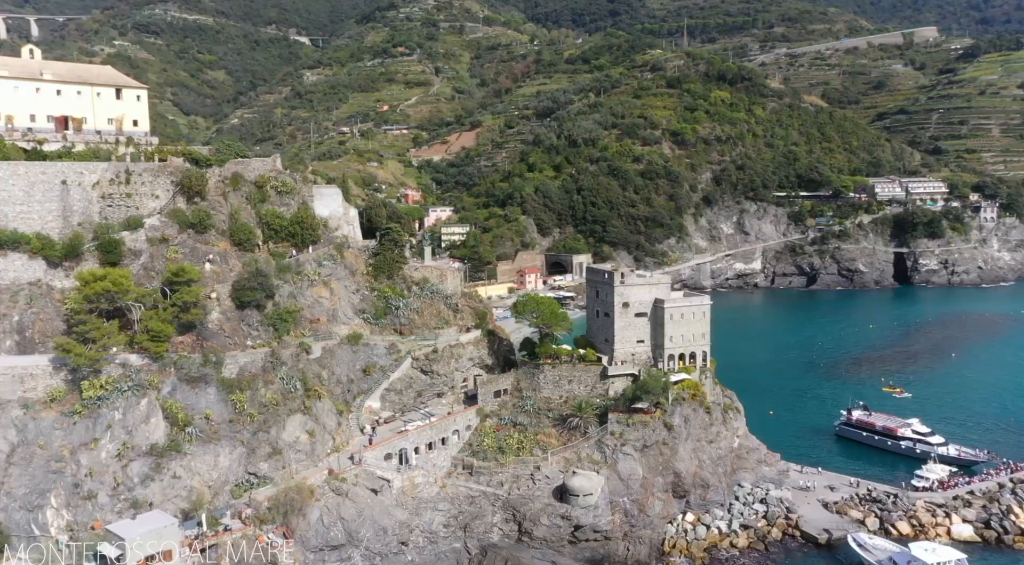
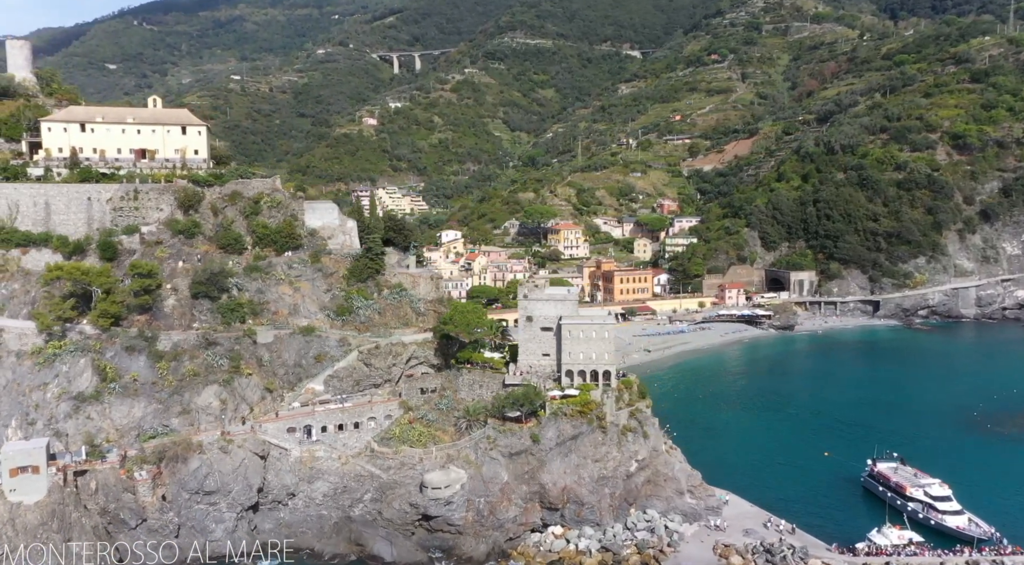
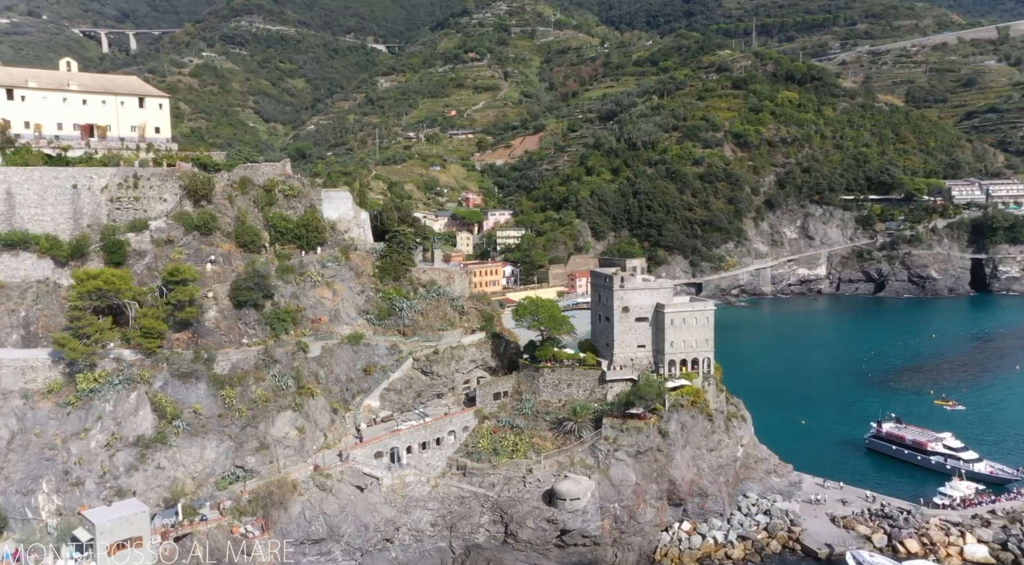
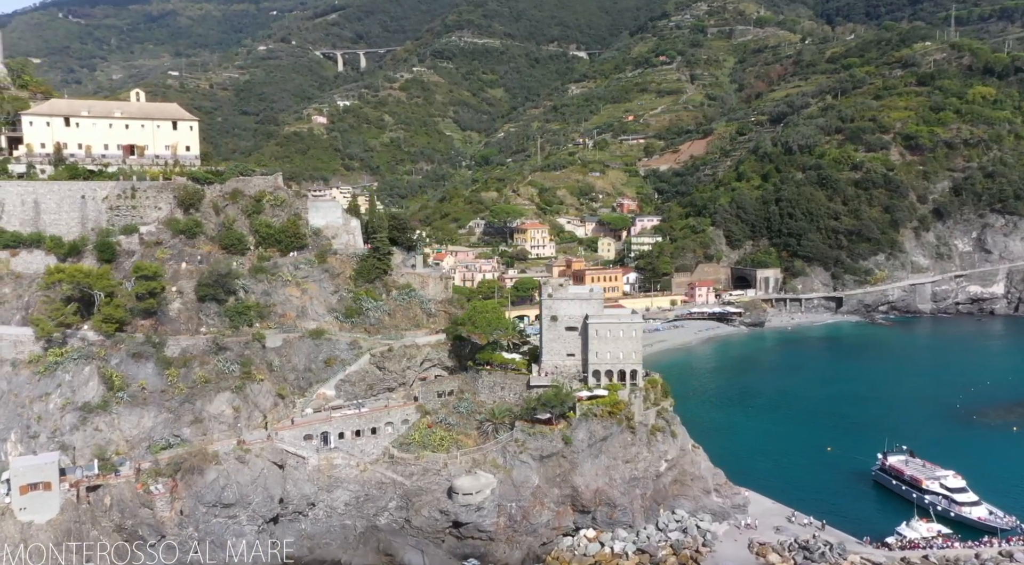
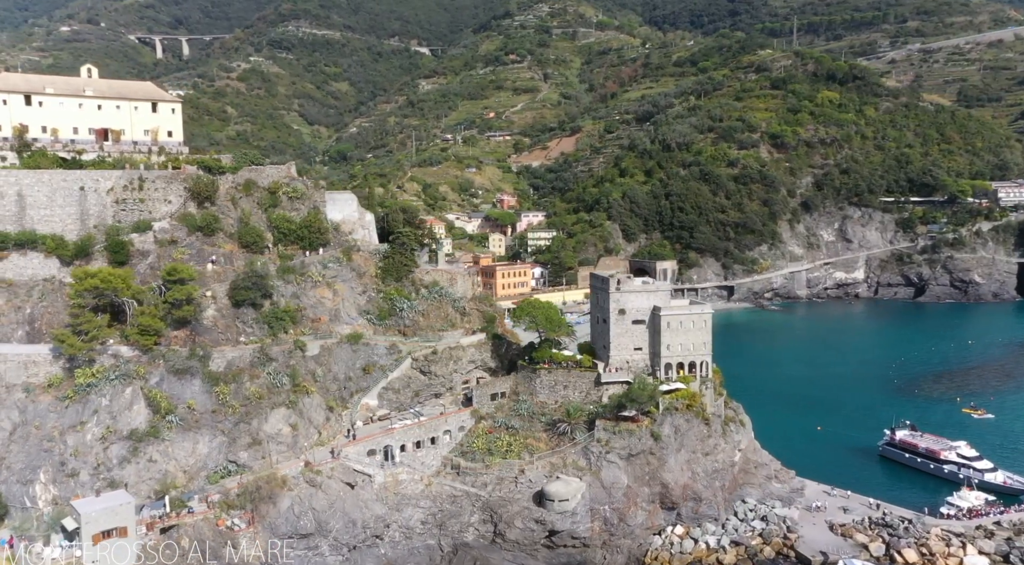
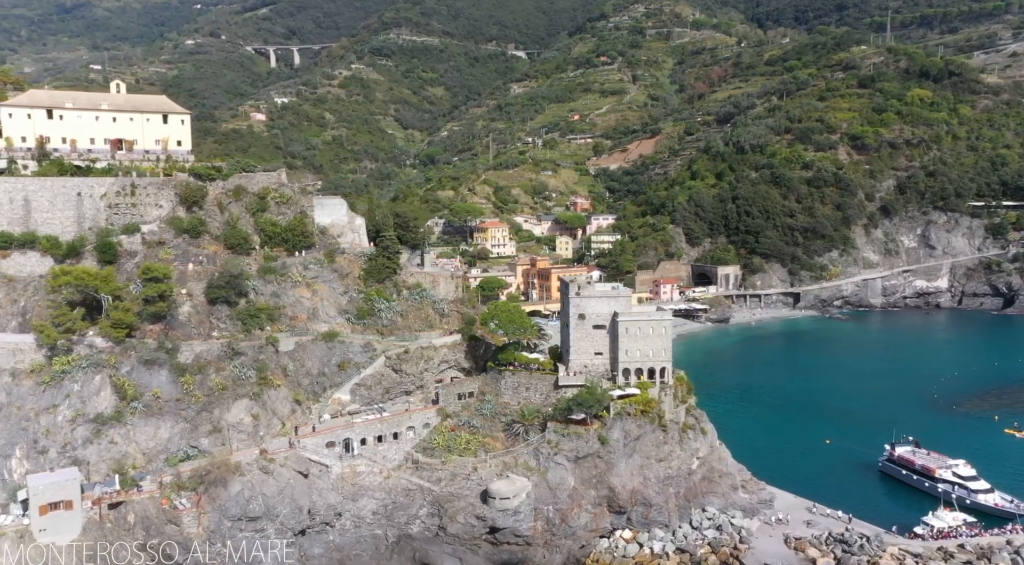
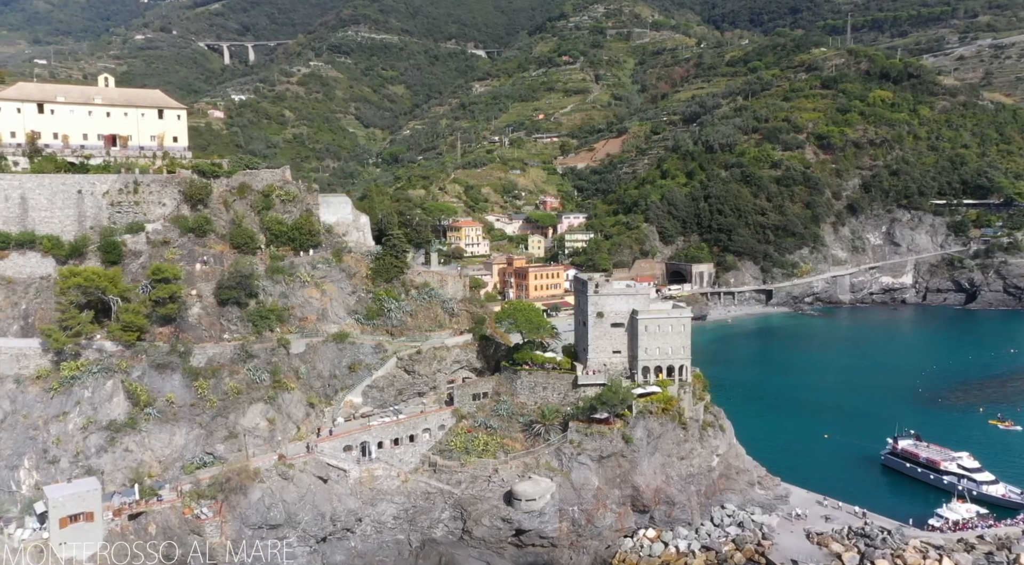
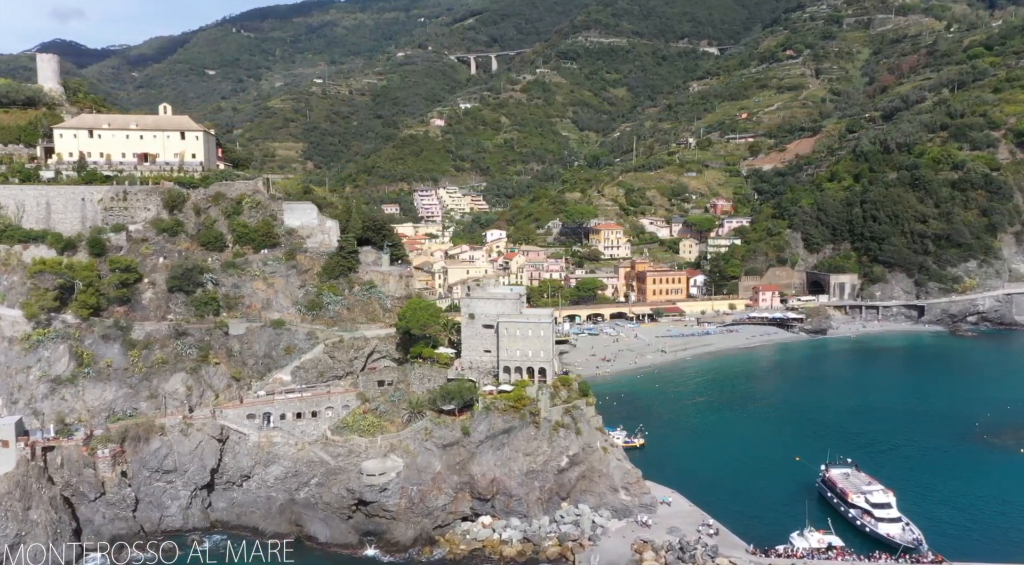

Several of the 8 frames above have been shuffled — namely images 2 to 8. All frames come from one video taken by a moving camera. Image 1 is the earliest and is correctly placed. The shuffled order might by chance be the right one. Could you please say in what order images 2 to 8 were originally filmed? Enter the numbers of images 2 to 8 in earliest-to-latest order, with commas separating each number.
3, 5, 7, 6, 4, 2, 8
